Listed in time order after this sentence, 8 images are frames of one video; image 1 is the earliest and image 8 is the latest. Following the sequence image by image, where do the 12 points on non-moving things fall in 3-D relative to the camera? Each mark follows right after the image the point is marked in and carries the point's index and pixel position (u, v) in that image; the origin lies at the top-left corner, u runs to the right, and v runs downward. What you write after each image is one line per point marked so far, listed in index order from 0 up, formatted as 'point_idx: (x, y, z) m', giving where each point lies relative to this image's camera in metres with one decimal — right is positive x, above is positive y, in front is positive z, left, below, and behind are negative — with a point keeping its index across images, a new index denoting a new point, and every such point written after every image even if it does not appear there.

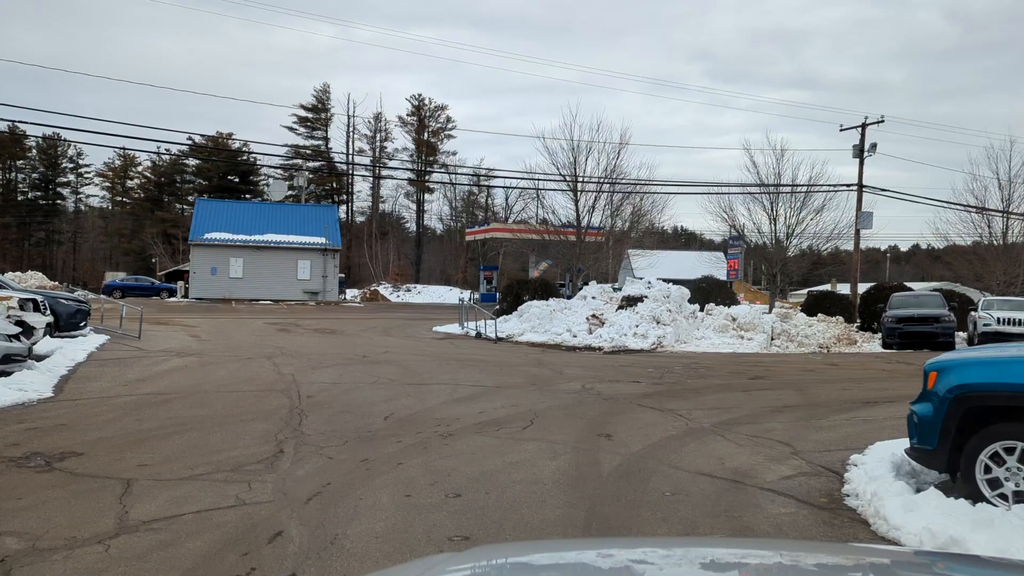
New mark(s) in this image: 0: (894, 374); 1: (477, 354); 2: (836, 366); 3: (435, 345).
0: (+6.0, -1.4, +13.4) m
1: (-0.7, -1.3, +16.2) m
2: (+5.8, -1.4, +15.3) m
3: (-1.7, -1.3, +19.3) m
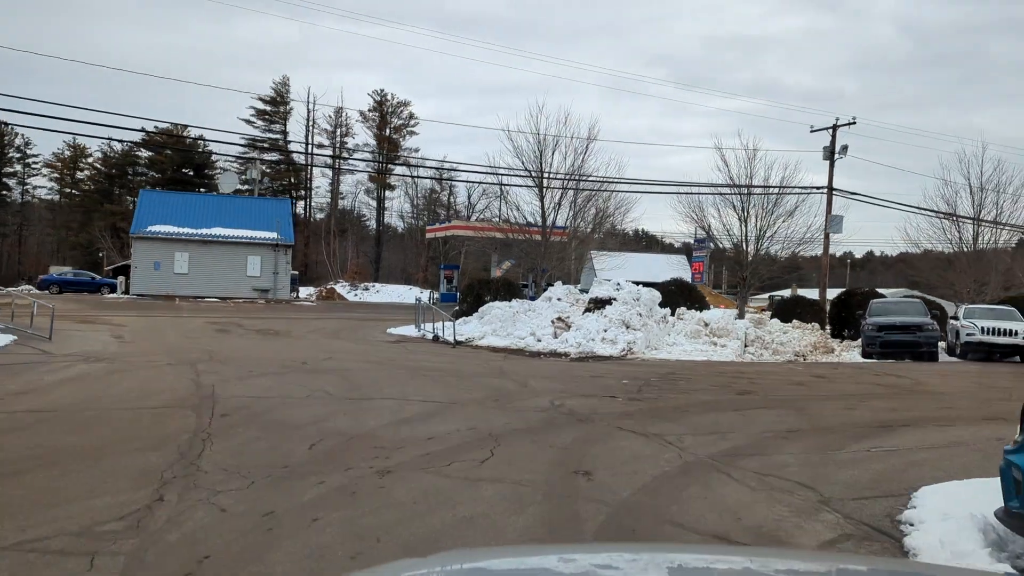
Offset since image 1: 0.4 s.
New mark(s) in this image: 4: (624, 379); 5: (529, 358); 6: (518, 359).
0: (+5.4, -1.4, +12.2) m
1: (-1.4, -1.3, +14.6) m
2: (+5.1, -1.5, +14.0) m
3: (-2.6, -1.3, +17.7) m
4: (+1.6, -1.3, +12.3) m
5: (+0.4, -1.4, +16.7) m
6: (+0.1, -1.4, +16.0) m
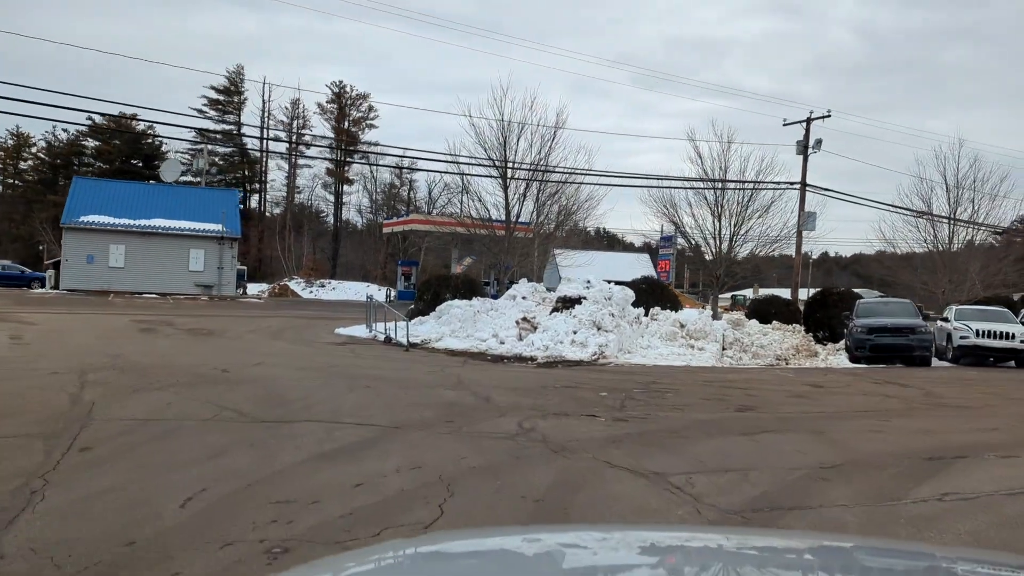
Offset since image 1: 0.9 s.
0: (+4.9, -1.4, +10.6) m
1: (-2.0, -1.2, +12.8) m
2: (+4.5, -1.5, +12.5) m
3: (-3.3, -1.2, +15.7) m
4: (+1.1, -1.3, +10.6) m
5: (-0.3, -1.3, +14.9) m
6: (-0.6, -1.3, +14.1) m
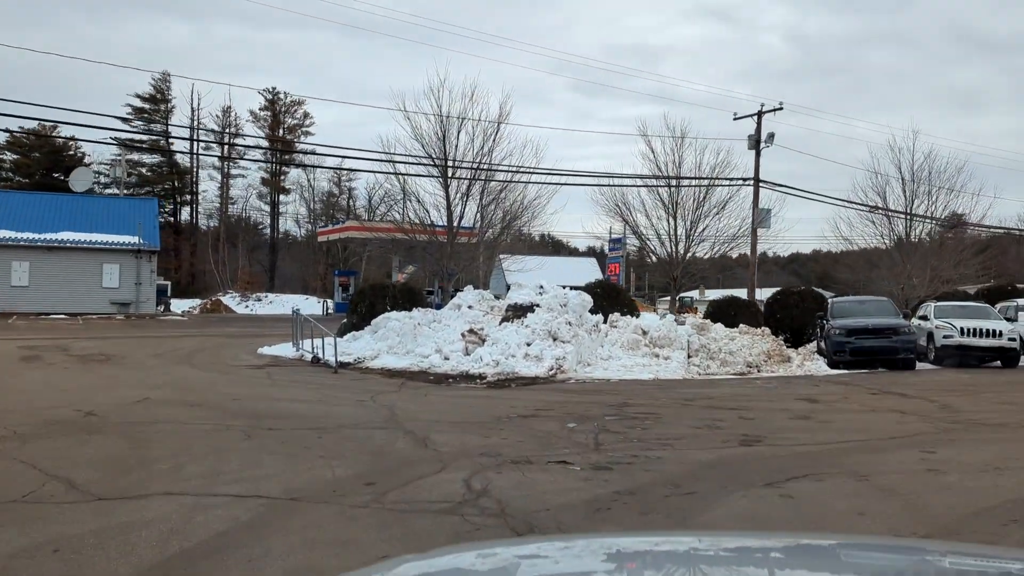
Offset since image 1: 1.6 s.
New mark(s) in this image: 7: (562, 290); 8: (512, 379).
0: (+4.3, -1.4, +8.9) m
1: (-2.7, -1.4, +10.6) m
2: (+3.9, -1.5, +10.7) m
3: (-4.2, -1.4, +13.5) m
4: (+0.6, -1.3, +8.6) m
5: (-1.2, -1.5, +12.8) m
6: (-1.3, -1.4, +12.0) m
7: (+1.1, 0.0, +18.8) m
8: (0.0, -1.6, +14.6) m
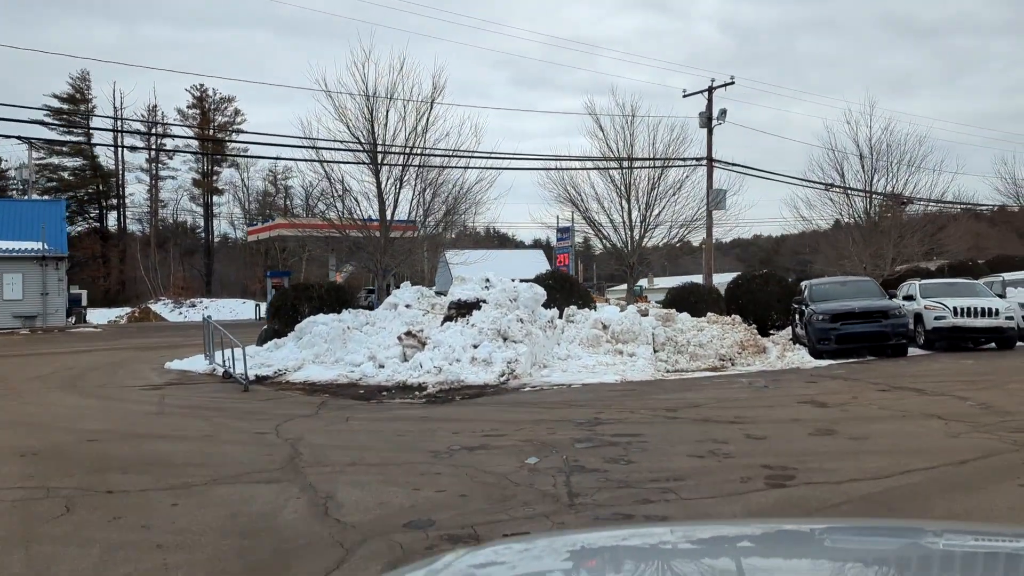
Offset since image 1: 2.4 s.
0: (+3.9, -1.2, +7.0) m
1: (-3.2, -1.4, +8.3) m
2: (+3.3, -1.2, +8.8) m
3: (-4.9, -1.5, +11.1) m
4: (+0.1, -1.3, +6.5) m
5: (-1.9, -1.5, +10.6) m
6: (-2.0, -1.4, +9.8) m
7: (0.0, +0.1, +16.7) m
8: (-0.8, -1.5, +12.5) m
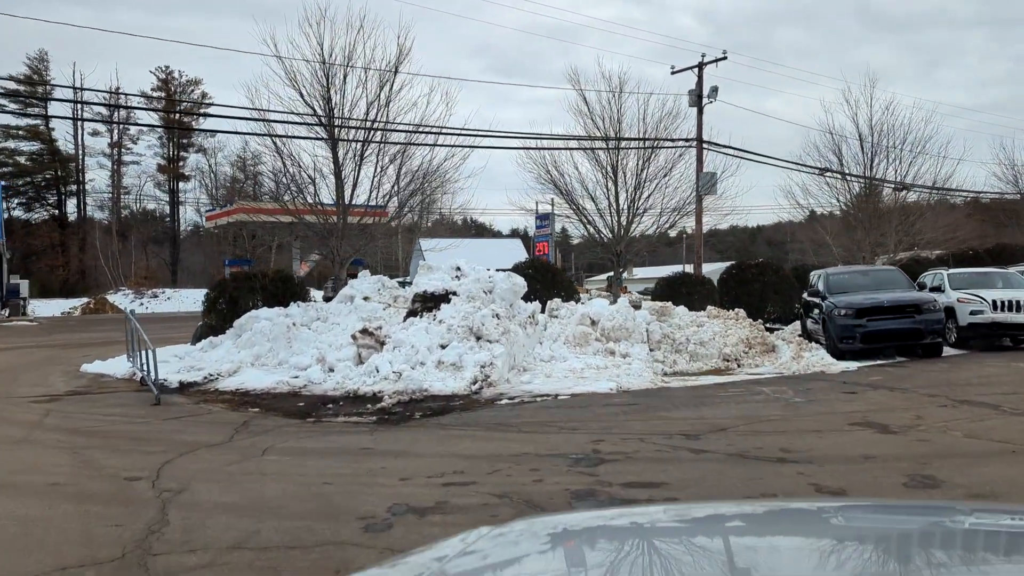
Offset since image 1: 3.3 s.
0: (+3.7, -1.1, +4.9) m
1: (-3.4, -1.3, +6.0) m
2: (+3.1, -1.2, +6.7) m
3: (-5.2, -1.4, +8.8) m
4: (0.0, -1.2, +4.3) m
5: (-2.1, -1.3, +8.4) m
6: (-2.2, -1.3, +7.6) m
7: (-0.5, +0.3, +14.5) m
8: (-1.1, -1.4, +10.3) m
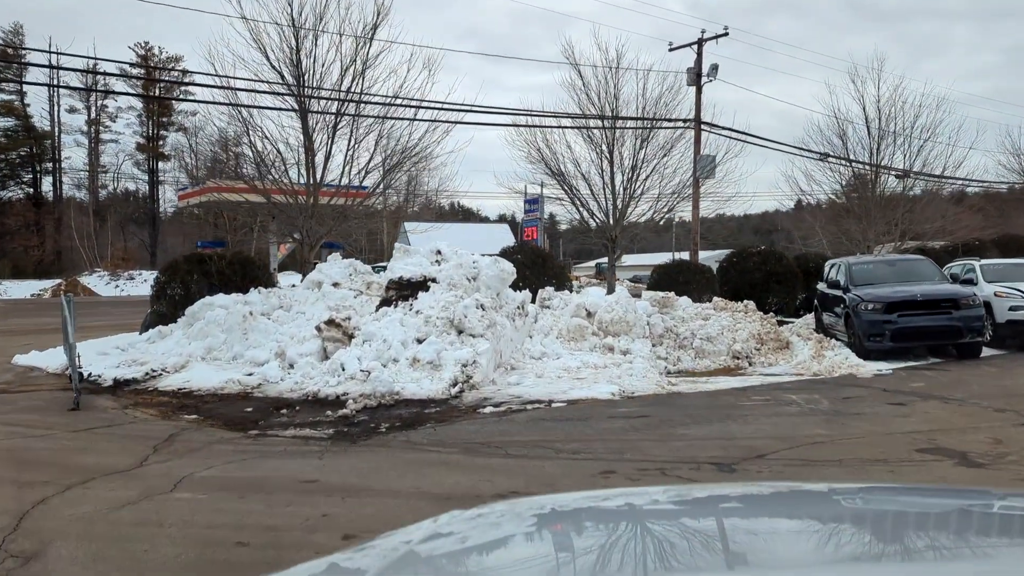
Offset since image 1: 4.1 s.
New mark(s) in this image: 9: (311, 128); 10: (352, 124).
0: (+3.6, -1.1, +3.5) m
1: (-3.5, -1.2, +4.5) m
2: (+3.0, -1.1, +5.3) m
3: (-5.3, -1.2, +7.2) m
4: (-0.1, -1.2, +2.8) m
5: (-2.3, -1.2, +6.9) m
6: (-2.3, -1.2, +6.1) m
7: (-0.7, +0.5, +13.0) m
8: (-1.3, -1.2, +8.8) m
9: (-3.9, +3.2, +16.5) m
10: (-3.2, +3.3, +16.8) m
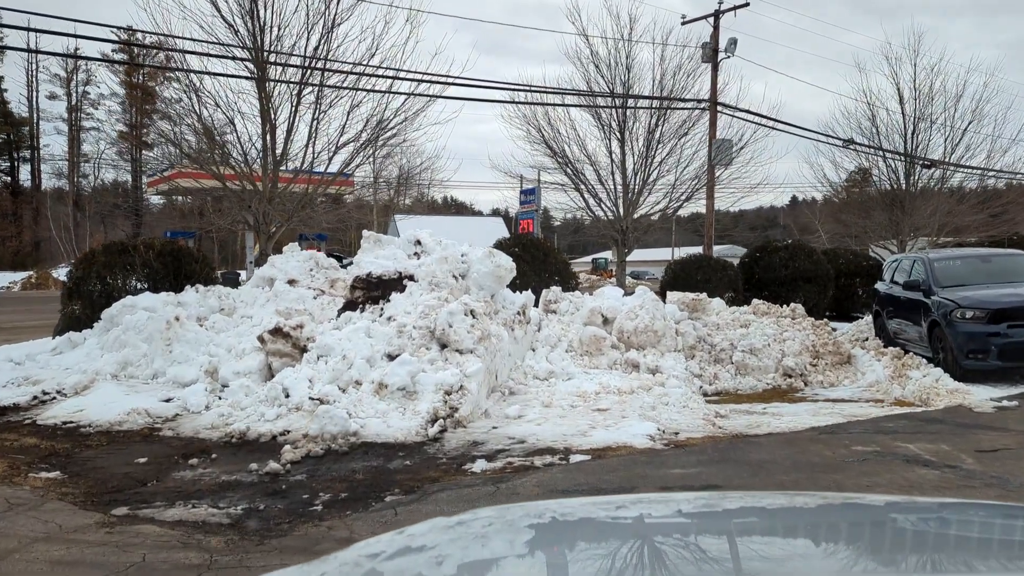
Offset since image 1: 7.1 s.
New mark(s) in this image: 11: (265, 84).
0: (+3.7, -1.2, +1.0) m
1: (-3.5, -1.2, +1.9) m
2: (+3.0, -1.2, +2.8) m
3: (-5.3, -1.2, +4.6) m
4: (0.0, -1.2, +0.3) m
5: (-2.2, -1.2, +4.3) m
6: (-2.3, -1.2, +3.5) m
7: (-0.7, +0.5, +10.4) m
8: (-1.3, -1.2, +6.2) m
9: (-3.9, +3.2, +13.9) m
10: (-3.2, +3.3, +14.2) m
11: (-4.0, +3.5, +13.9) m
